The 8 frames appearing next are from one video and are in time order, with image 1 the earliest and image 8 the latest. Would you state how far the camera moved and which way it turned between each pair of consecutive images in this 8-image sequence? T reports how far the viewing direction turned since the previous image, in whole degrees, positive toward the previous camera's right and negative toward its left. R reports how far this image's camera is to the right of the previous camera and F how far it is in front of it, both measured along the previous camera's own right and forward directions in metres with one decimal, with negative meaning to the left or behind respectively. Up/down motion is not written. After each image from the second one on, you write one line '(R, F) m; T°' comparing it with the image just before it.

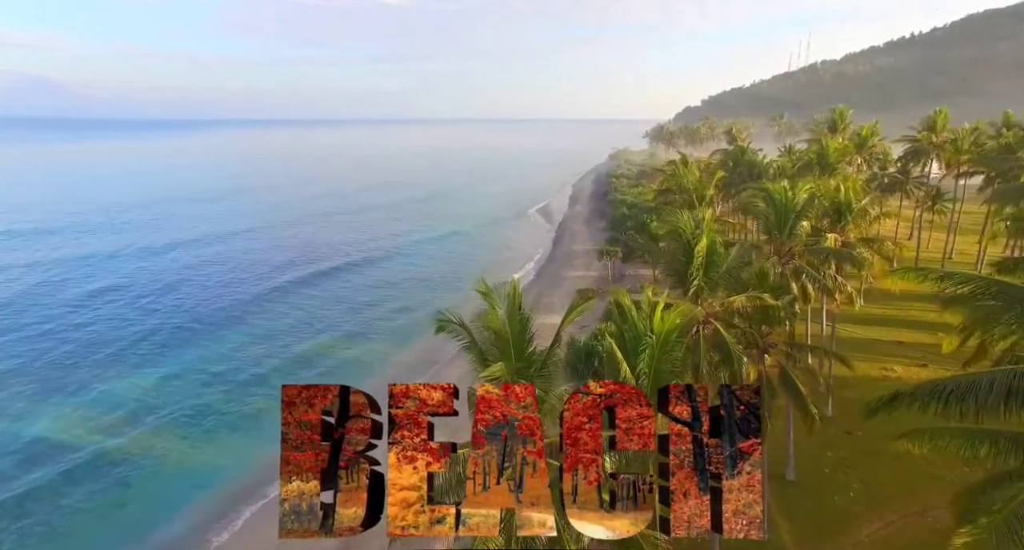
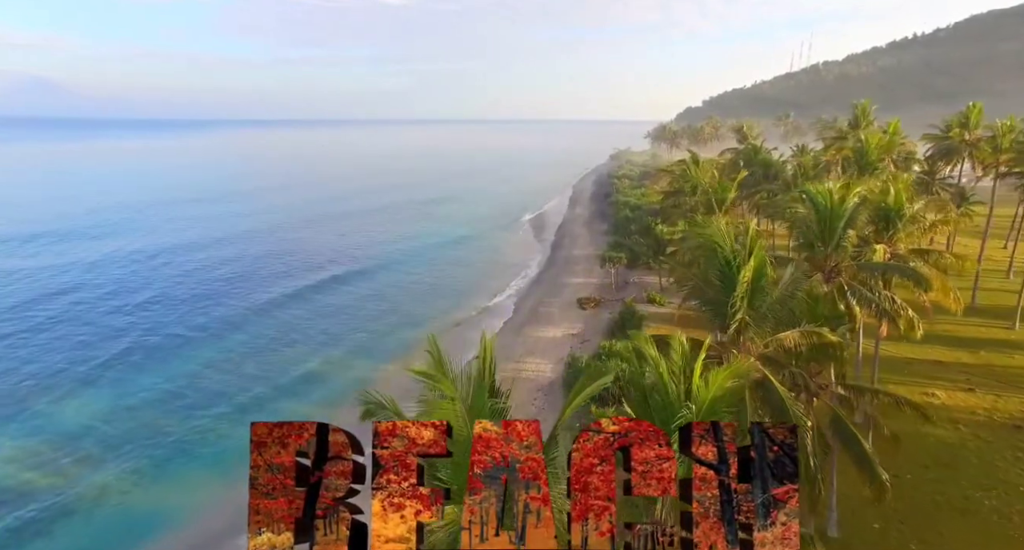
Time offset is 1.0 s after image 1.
(+0.3, +3.2) m; 0°
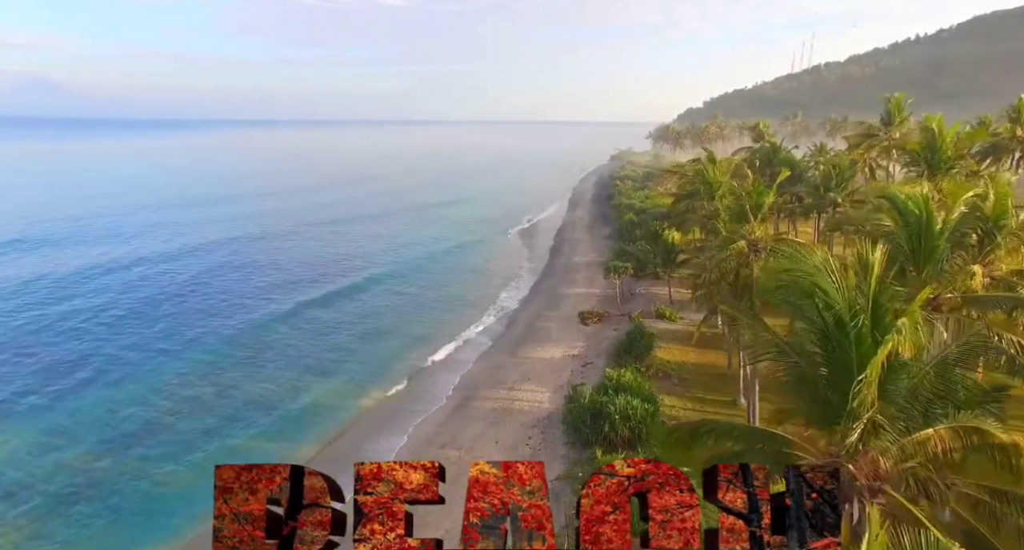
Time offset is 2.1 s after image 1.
(+0.4, +4.2) m; 0°
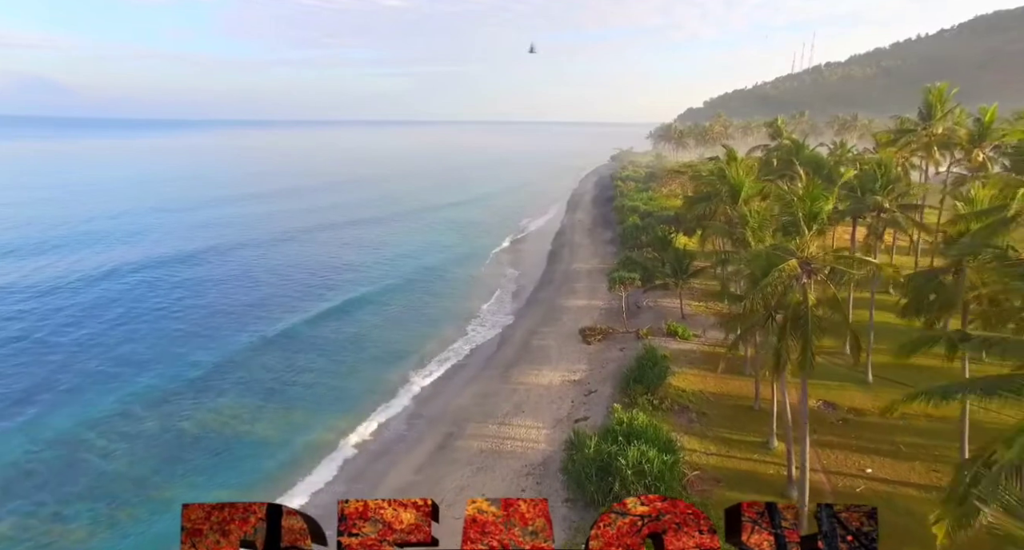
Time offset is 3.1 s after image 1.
(+0.4, +4.1) m; 0°
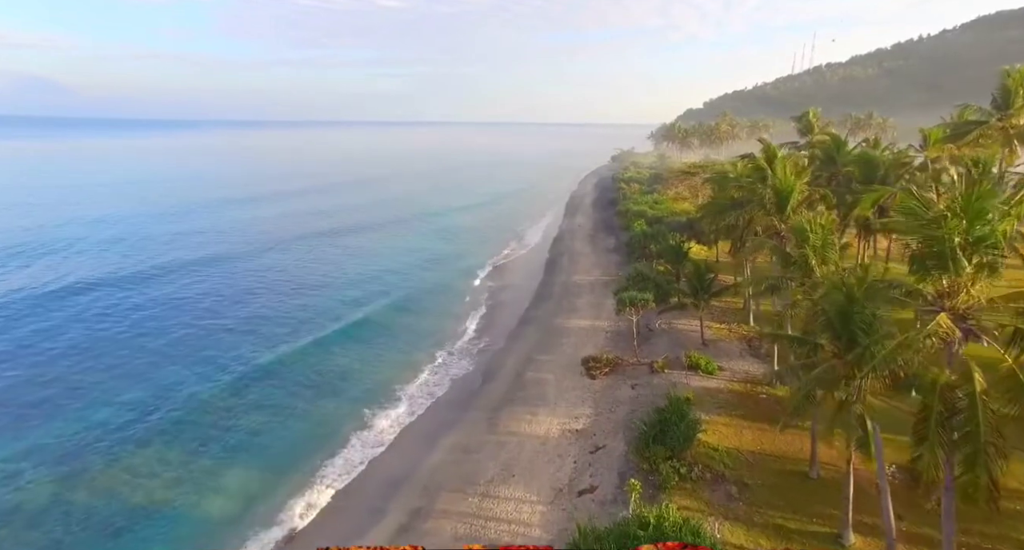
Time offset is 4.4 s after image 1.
(+0.4, +5.6) m; 0°
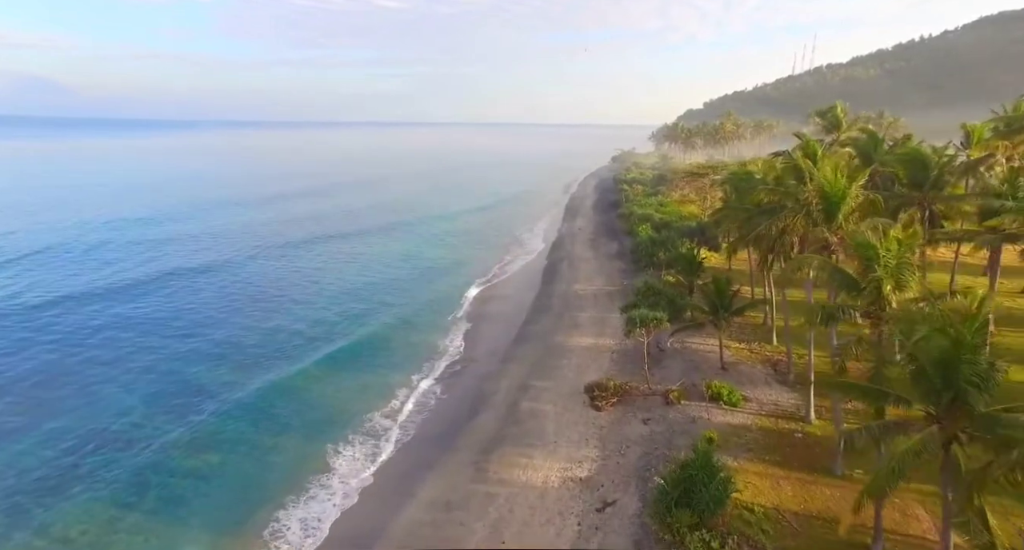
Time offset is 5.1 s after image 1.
(+0.3, +3.7) m; 0°
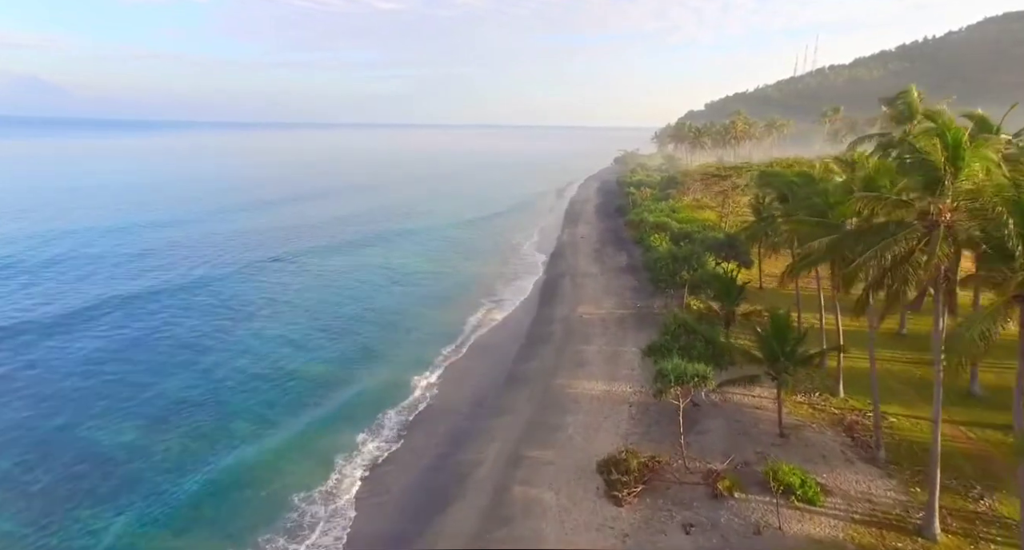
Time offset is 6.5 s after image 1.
(+0.4, +7.0) m; 0°
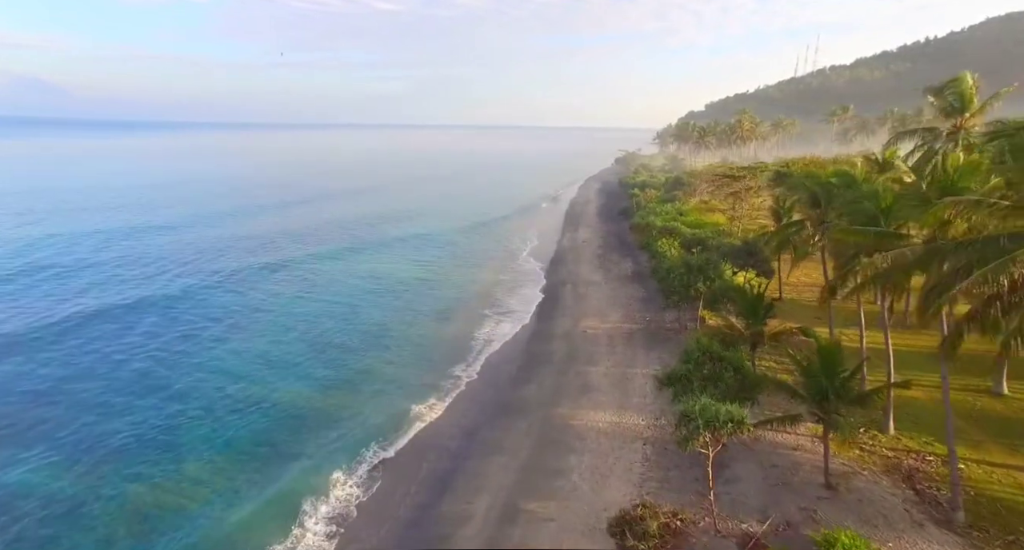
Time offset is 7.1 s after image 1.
(+0.2, +3.4) m; 0°
